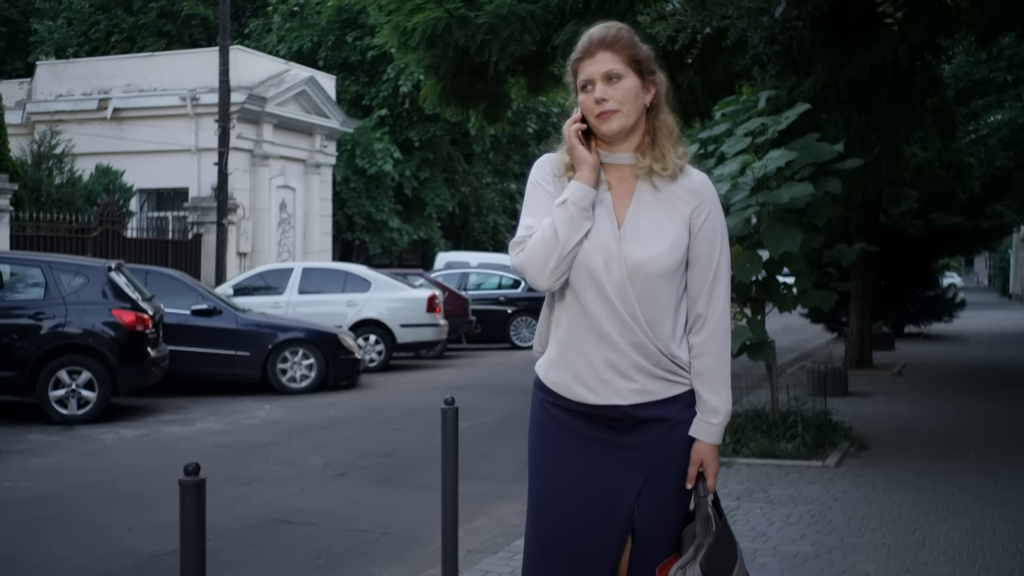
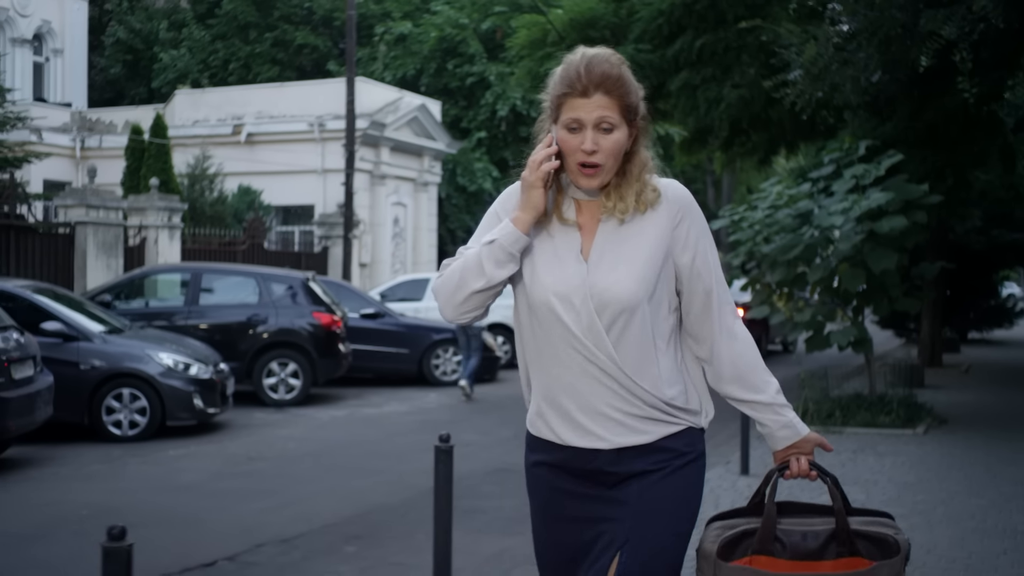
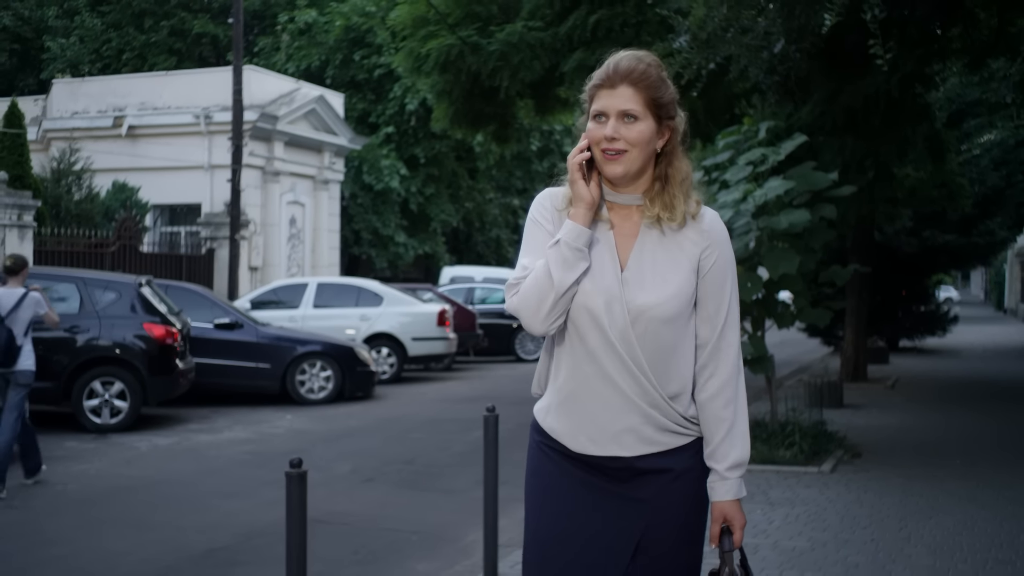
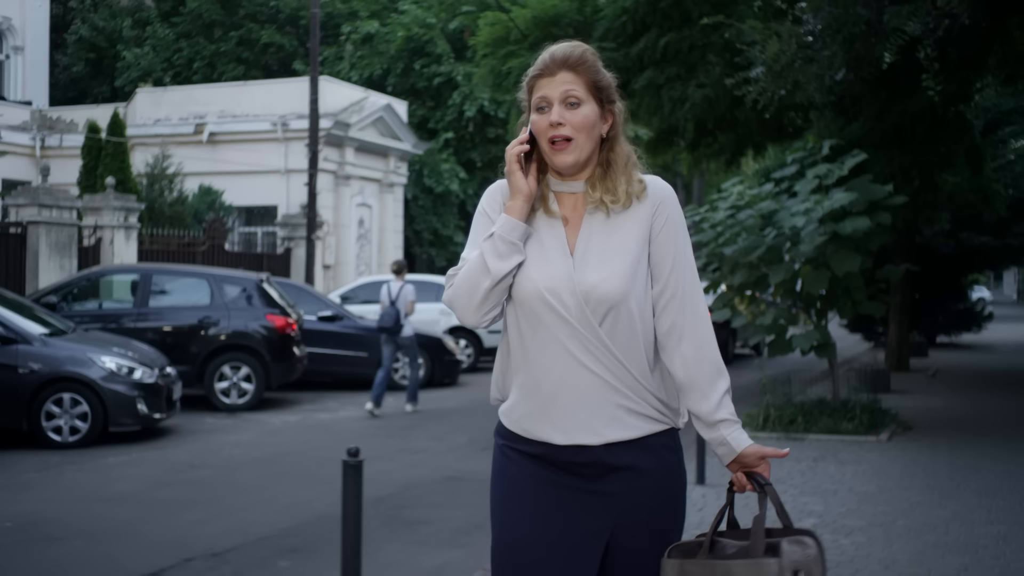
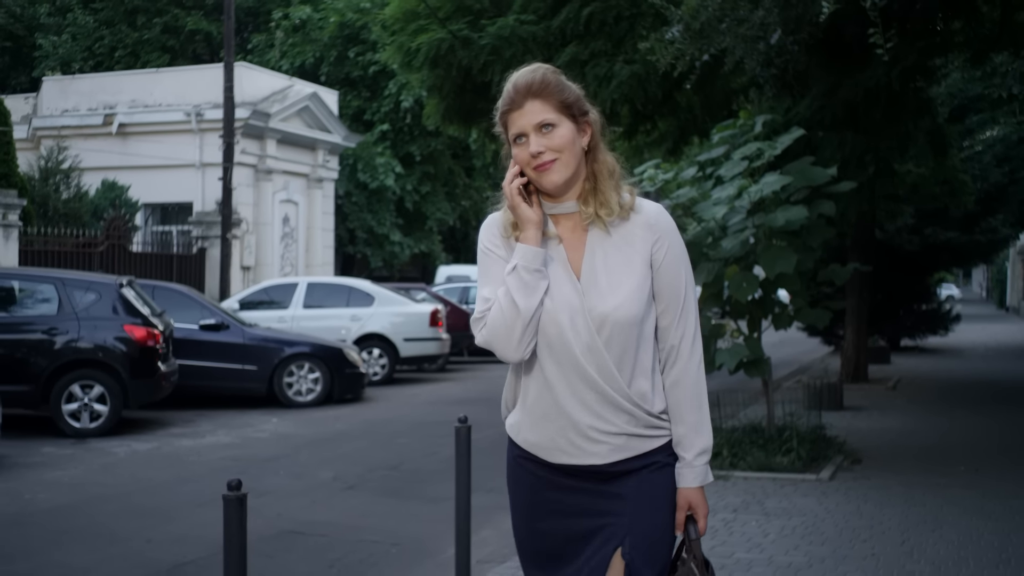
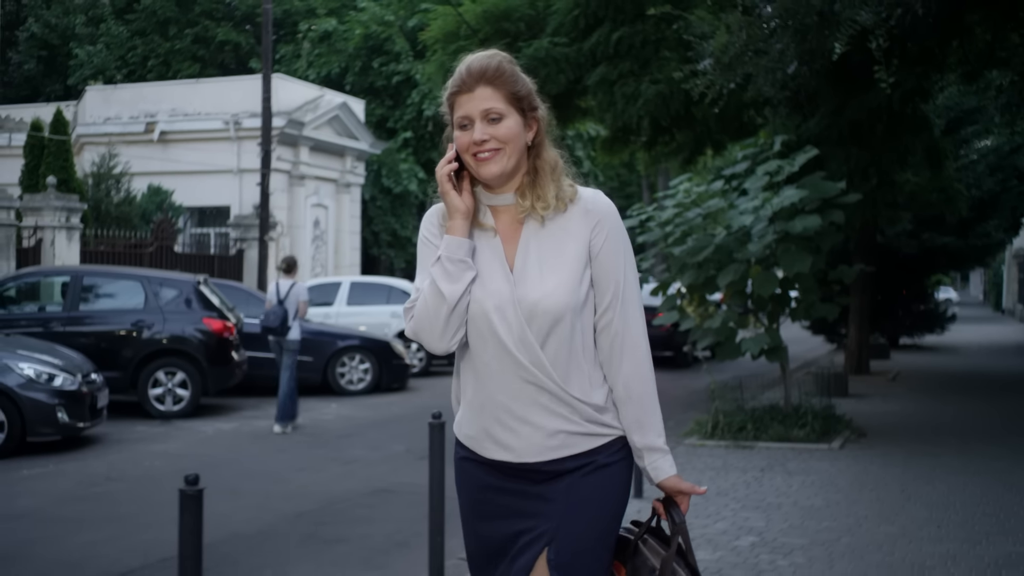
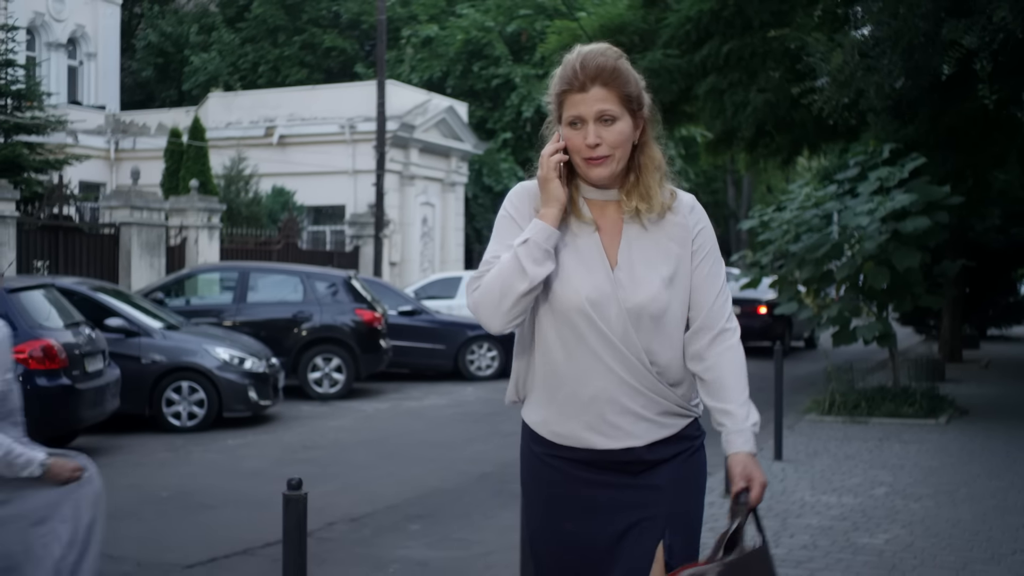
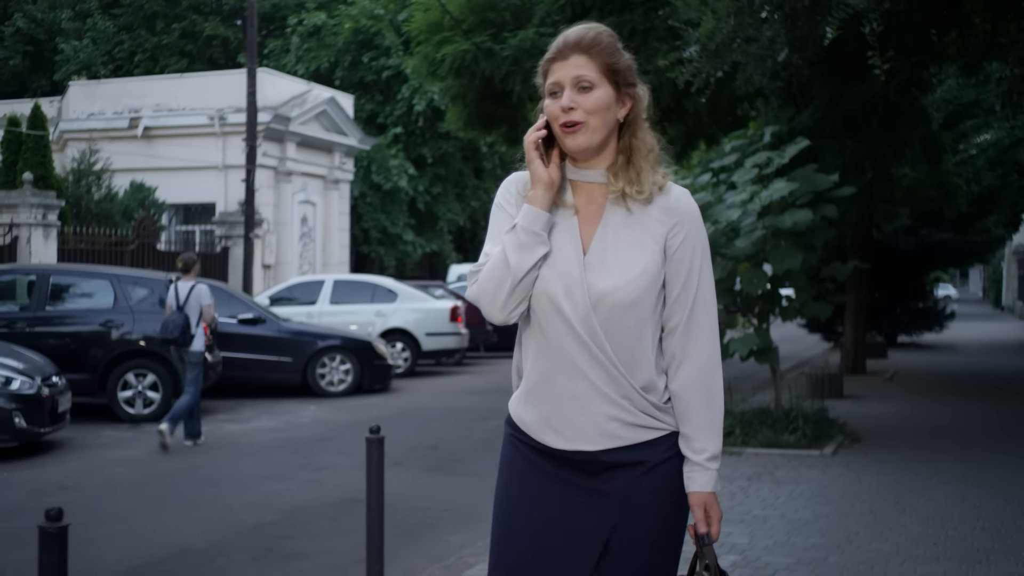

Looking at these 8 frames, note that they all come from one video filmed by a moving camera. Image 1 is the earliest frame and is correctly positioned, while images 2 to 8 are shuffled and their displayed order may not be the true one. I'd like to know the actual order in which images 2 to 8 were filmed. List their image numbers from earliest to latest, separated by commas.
5, 3, 8, 6, 4, 2, 7
